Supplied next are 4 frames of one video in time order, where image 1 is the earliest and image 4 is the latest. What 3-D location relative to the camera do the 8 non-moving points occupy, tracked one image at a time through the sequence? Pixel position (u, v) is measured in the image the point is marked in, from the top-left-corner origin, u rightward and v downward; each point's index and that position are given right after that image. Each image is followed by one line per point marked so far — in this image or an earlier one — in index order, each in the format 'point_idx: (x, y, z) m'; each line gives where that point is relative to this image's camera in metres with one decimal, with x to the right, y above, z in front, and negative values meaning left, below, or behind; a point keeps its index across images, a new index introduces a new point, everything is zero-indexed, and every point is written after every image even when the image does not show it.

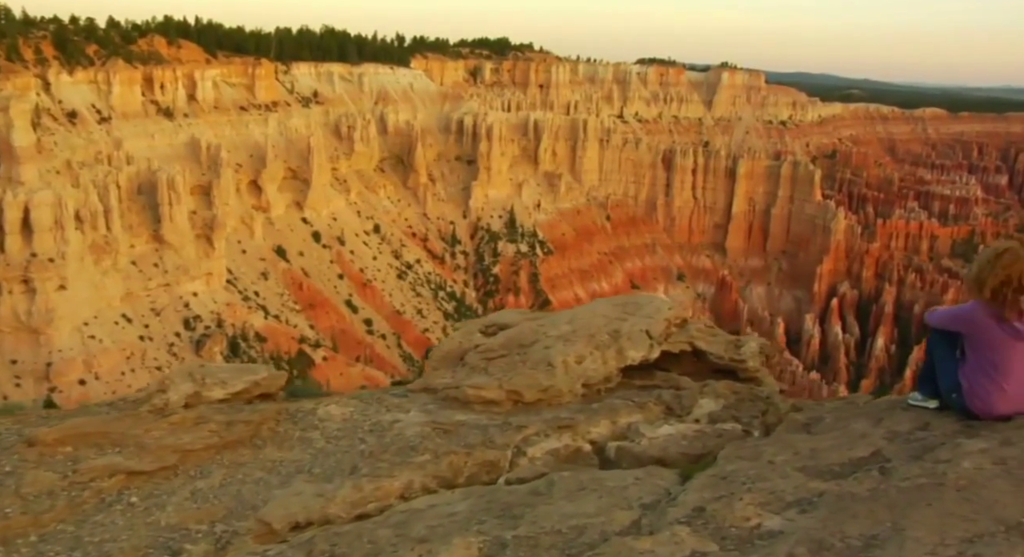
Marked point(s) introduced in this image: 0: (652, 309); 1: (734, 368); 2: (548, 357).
0: (+1.6, -0.3, +8.7) m
1: (+2.5, -1.0, +8.7) m
2: (+0.4, -0.8, +7.6) m
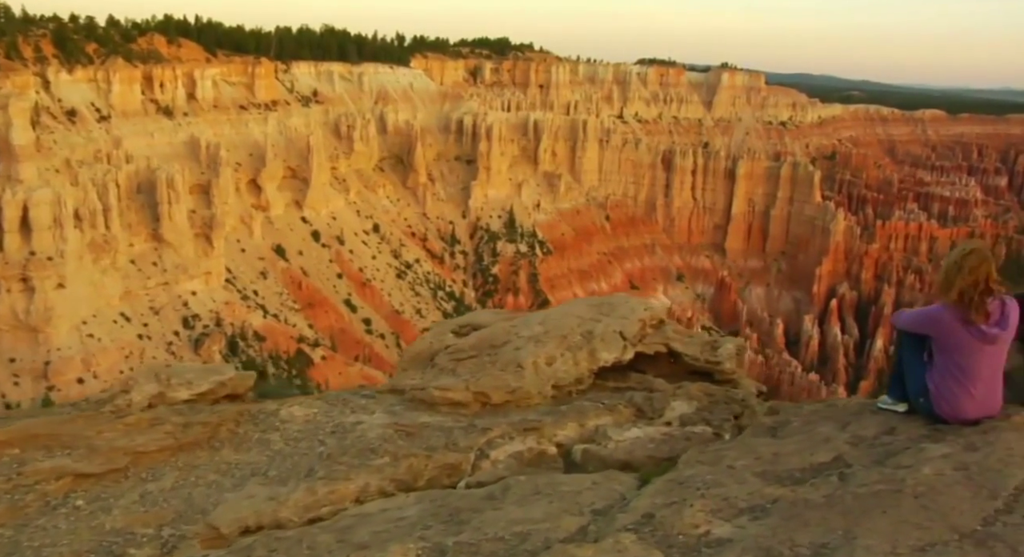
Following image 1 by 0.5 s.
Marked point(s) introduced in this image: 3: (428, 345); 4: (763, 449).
0: (+1.3, -0.3, +8.6) m
1: (+2.2, -1.0, +8.6) m
2: (+0.1, -0.8, +7.5) m
3: (-0.9, -0.7, +8.3) m
4: (+1.7, -1.2, +5.3) m
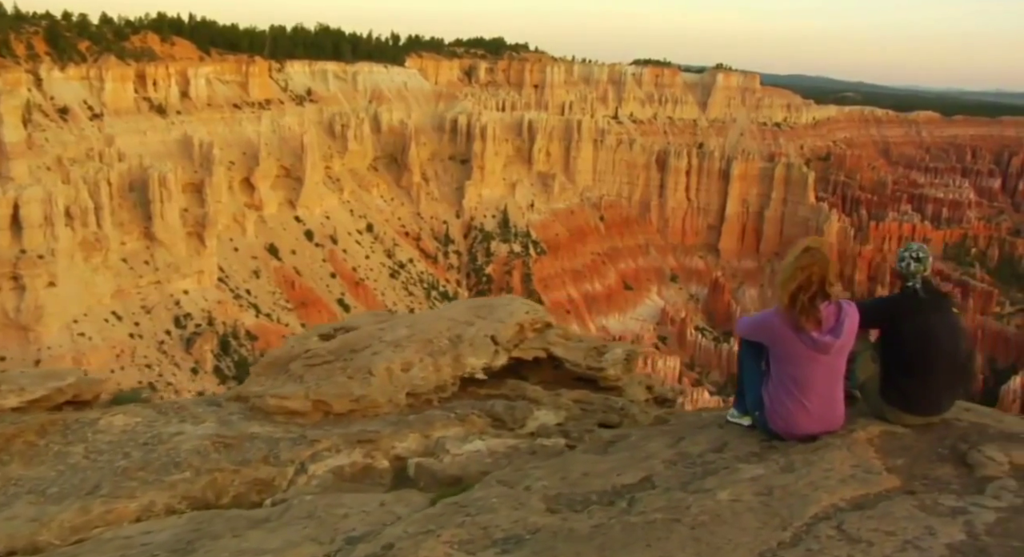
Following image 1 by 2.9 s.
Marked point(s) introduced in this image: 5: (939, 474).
0: (-0.1, -0.3, +8.1) m
1: (+0.8, -1.0, +8.1) m
2: (-1.3, -0.8, +7.0) m
3: (-2.2, -0.7, +7.8) m
4: (+0.4, -1.2, +4.8) m
5: (+2.5, -1.2, +4.6) m
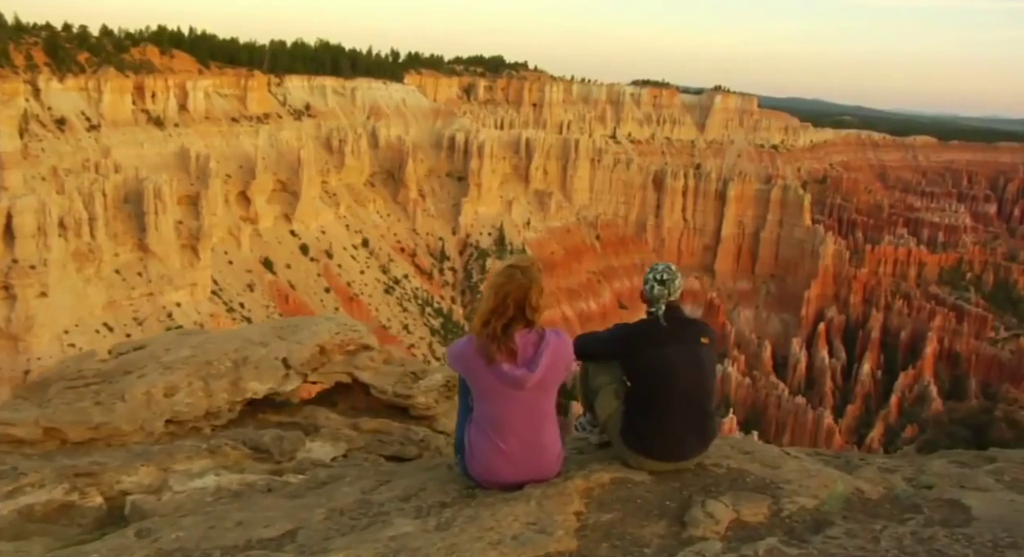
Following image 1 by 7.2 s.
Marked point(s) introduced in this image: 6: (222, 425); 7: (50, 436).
0: (-1.9, -0.5, +7.4) m
1: (-1.0, -1.2, +7.4) m
2: (-3.1, -0.9, +6.3) m
3: (-4.1, -0.8, +7.1) m
4: (-1.5, -1.3, +4.2) m
5: (+0.6, -1.3, +3.9) m
6: (-2.5, -1.2, +6.6) m
7: (-3.5, -1.2, +6.0) m
